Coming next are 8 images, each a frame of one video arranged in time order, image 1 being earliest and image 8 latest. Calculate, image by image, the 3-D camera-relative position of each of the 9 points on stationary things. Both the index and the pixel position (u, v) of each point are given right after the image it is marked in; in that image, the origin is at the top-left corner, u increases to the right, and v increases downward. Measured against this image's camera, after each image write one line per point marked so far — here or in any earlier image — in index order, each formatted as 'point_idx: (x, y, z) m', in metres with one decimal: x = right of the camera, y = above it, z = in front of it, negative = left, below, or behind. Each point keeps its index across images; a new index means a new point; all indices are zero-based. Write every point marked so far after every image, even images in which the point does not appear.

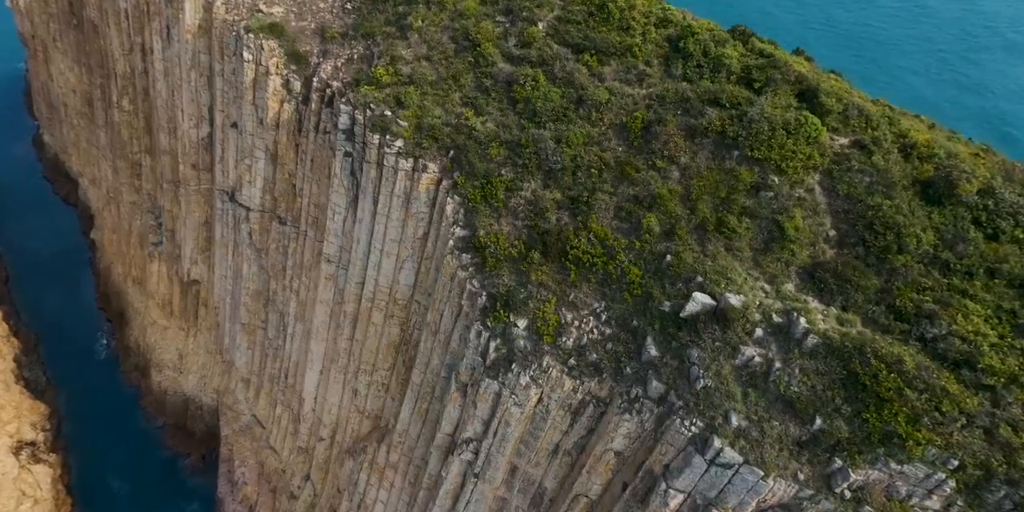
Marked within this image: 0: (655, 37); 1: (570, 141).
0: (+4.2, +6.4, +19.0) m
1: (+1.6, +3.2, +18.0) m
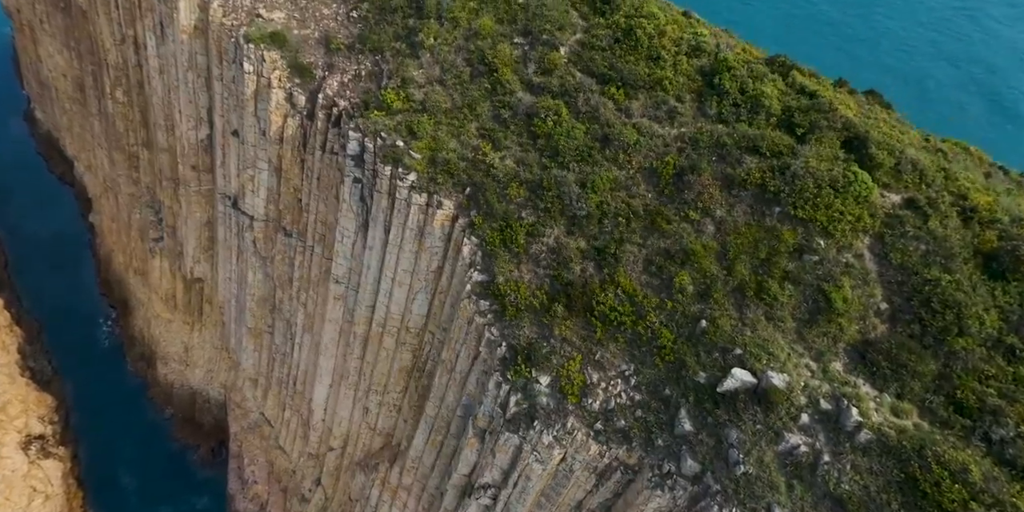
0: (+4.7, +5.1, +17.7) m
1: (+2.2, +1.8, +16.9) m
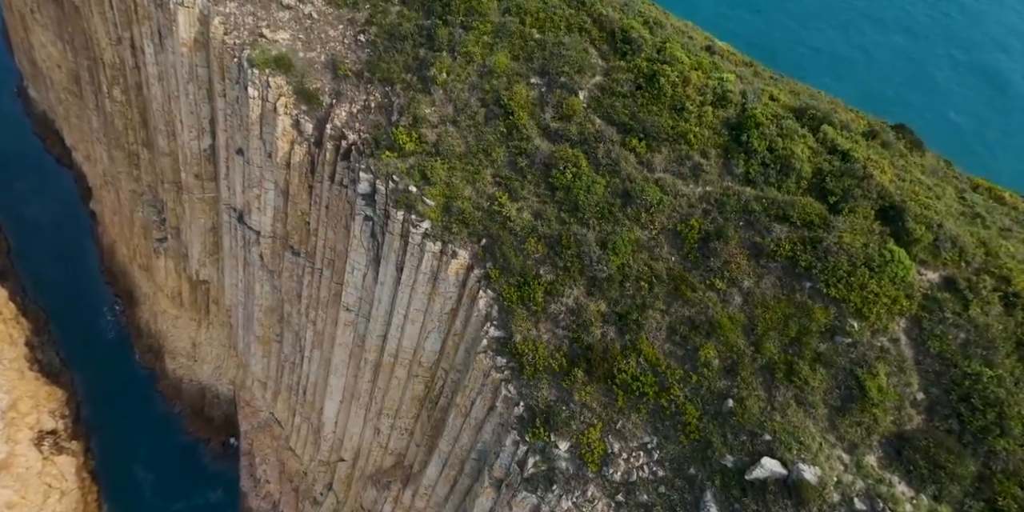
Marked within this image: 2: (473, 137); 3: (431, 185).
0: (+5.2, +3.5, +16.9) m
1: (+2.7, +0.2, +16.3) m
2: (-1.1, +3.5, +19.3) m
3: (-2.4, +2.1, +19.0) m
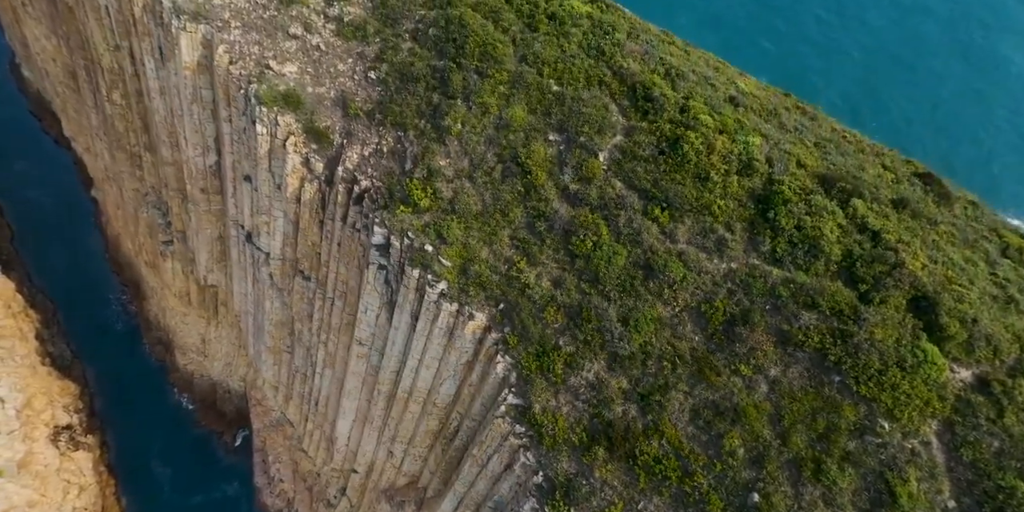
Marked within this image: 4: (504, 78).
0: (+5.7, +1.7, +16.4) m
1: (+3.2, -1.7, +16.0) m
2: (-0.6, +1.8, +18.8) m
3: (-1.9, +0.3, +18.7) m
4: (-0.2, +5.4, +19.7) m
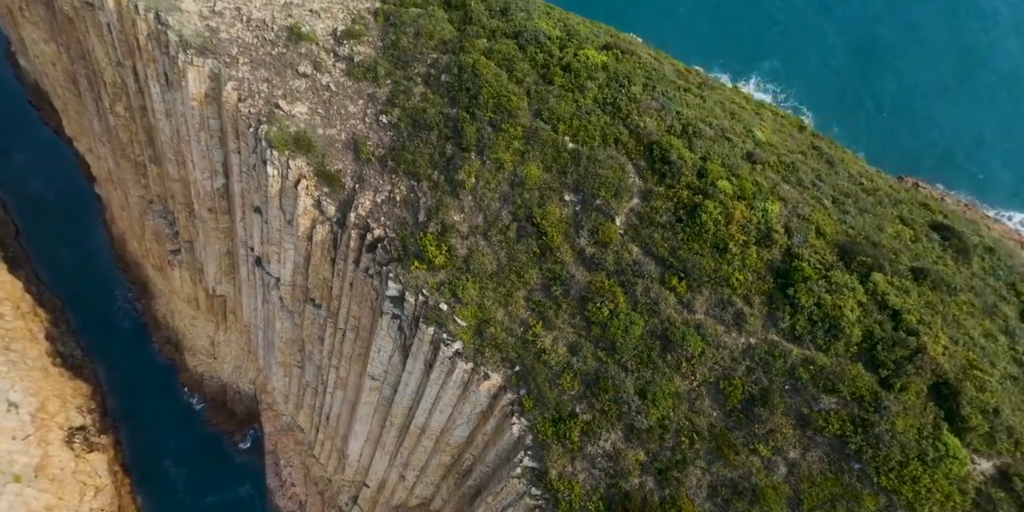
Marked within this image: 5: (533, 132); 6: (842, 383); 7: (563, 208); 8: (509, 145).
0: (+6.1, -0.2, +16.3) m
1: (+3.6, -3.5, +16.0) m
2: (-0.2, 0.0, +18.7) m
3: (-1.4, -1.4, +18.6) m
4: (+0.2, +3.7, +19.5) m
5: (+0.6, +3.7, +19.3) m
6: (+7.4, -2.8, +14.5) m
7: (+1.4, +1.4, +18.4) m
8: (-0.1, +3.3, +19.4) m
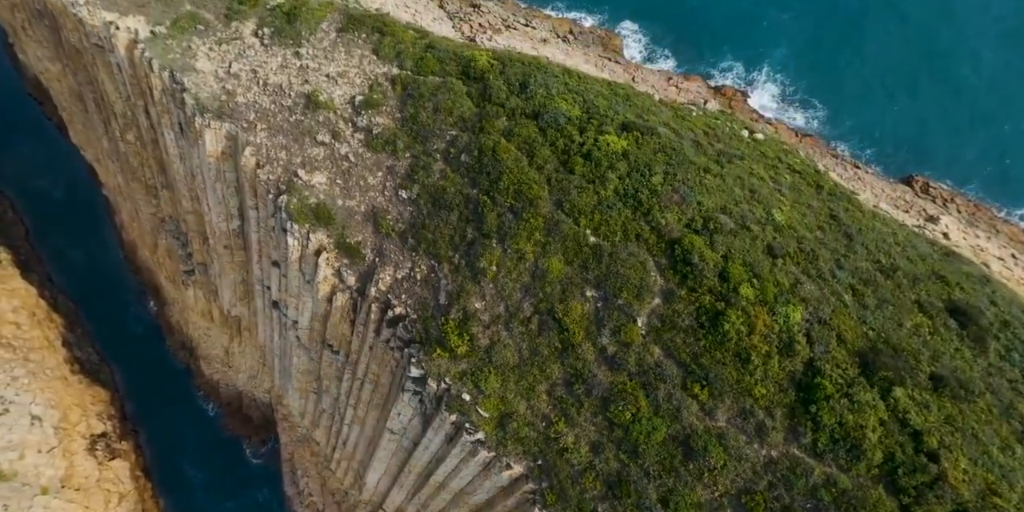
0: (+6.8, -3.0, +16.5) m
1: (+4.2, -6.3, +16.4) m
2: (+0.5, -2.7, +18.9) m
3: (-0.8, -4.2, +18.9) m
4: (+0.8, +1.0, +19.6) m
5: (+1.3, +1.0, +19.4) m
6: (+8.0, -5.7, +14.8) m
7: (+2.1, -1.4, +18.6) m
8: (+0.6, +0.6, +19.5) m
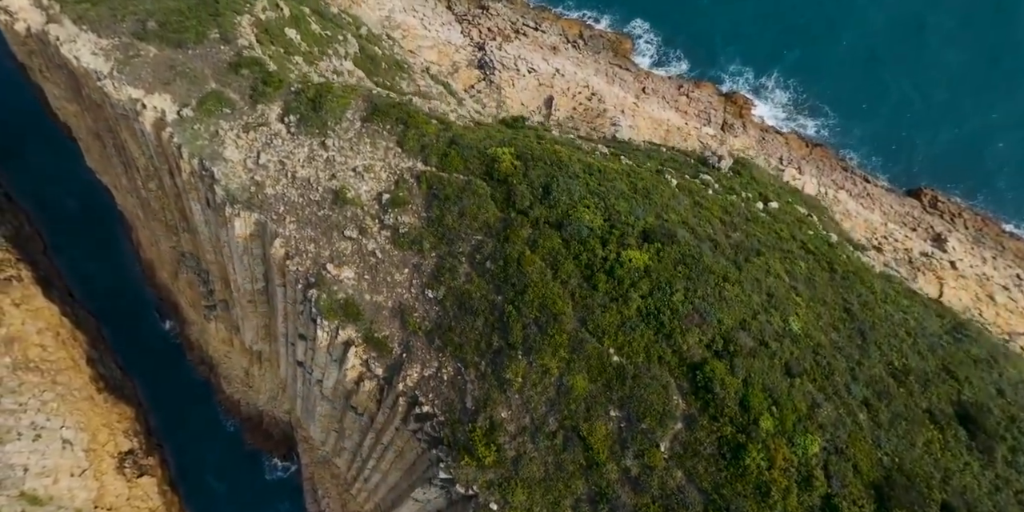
0: (+7.5, -6.6, +17.3) m
1: (+5.0, -10.0, +17.3) m
2: (+1.3, -6.3, +19.8) m
3: (0.0, -7.8, +19.8) m
4: (+1.6, -2.6, +20.3) m
5: (+2.1, -2.6, +20.1) m
6: (+8.8, -9.4, +15.7) m
7: (+2.9, -5.0, +19.3) m
8: (+1.4, -3.0, +20.2) m
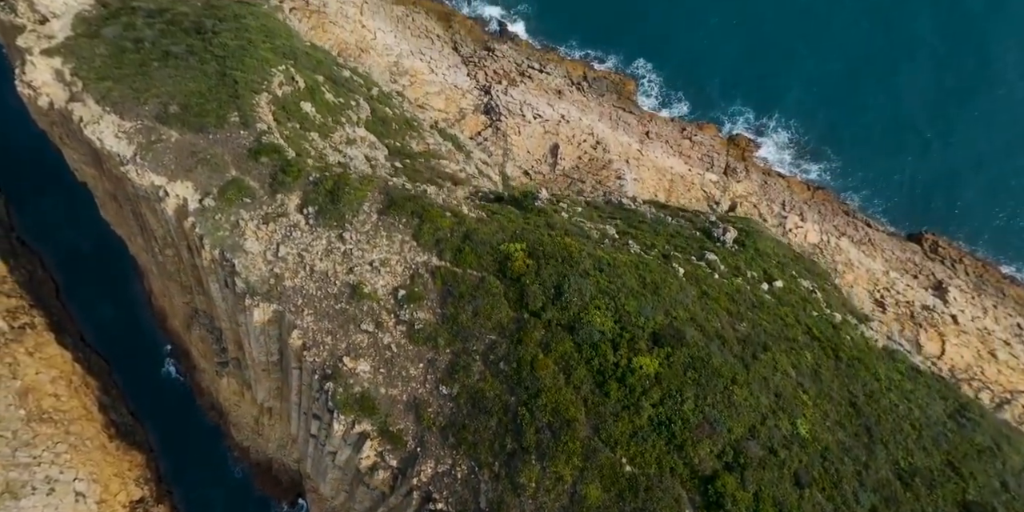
0: (+8.0, -10.0, +17.6) m
1: (+5.5, -13.4, +17.5) m
2: (+1.7, -9.8, +20.1) m
3: (+0.5, -11.3, +20.1) m
4: (+2.1, -6.1, +20.8) m
5: (+2.5, -6.1, +20.6) m
6: (+9.2, -12.7, +15.9) m
7: (+3.3, -8.5, +19.7) m
8: (+1.8, -6.5, +20.7) m
